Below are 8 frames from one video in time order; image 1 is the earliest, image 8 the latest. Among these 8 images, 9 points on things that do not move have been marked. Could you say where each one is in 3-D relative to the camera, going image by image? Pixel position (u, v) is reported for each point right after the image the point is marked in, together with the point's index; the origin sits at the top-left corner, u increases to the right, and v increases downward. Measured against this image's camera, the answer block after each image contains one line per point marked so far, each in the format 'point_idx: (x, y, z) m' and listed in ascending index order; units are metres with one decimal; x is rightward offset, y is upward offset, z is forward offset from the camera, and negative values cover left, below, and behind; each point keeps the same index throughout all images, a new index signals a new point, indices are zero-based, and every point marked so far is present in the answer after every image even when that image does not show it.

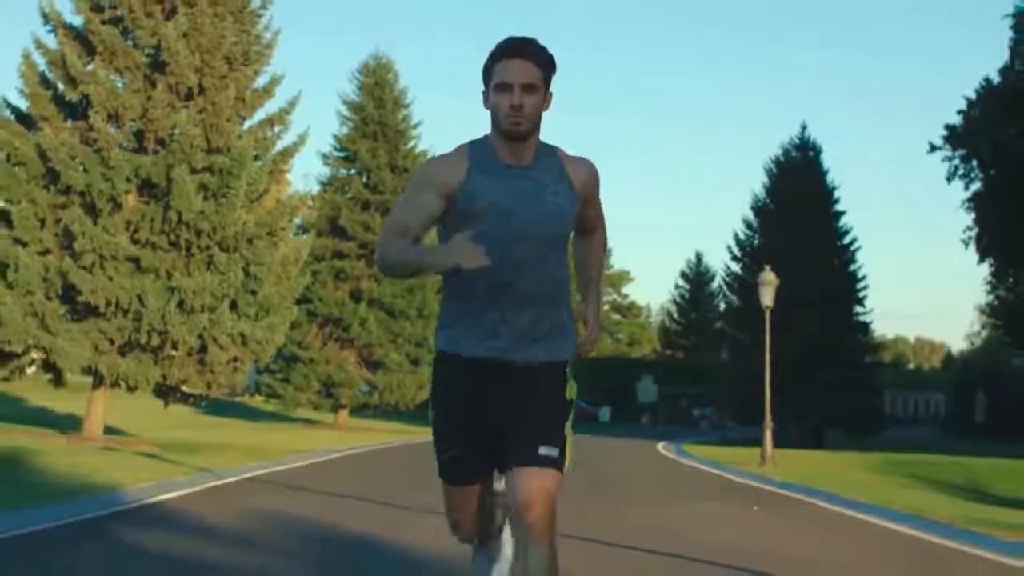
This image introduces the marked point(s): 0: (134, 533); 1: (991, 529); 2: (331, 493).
0: (-3.3, -2.2, +12.9) m
1: (+6.5, -3.2, +18.9) m
2: (-1.9, -2.3, +16.2) m
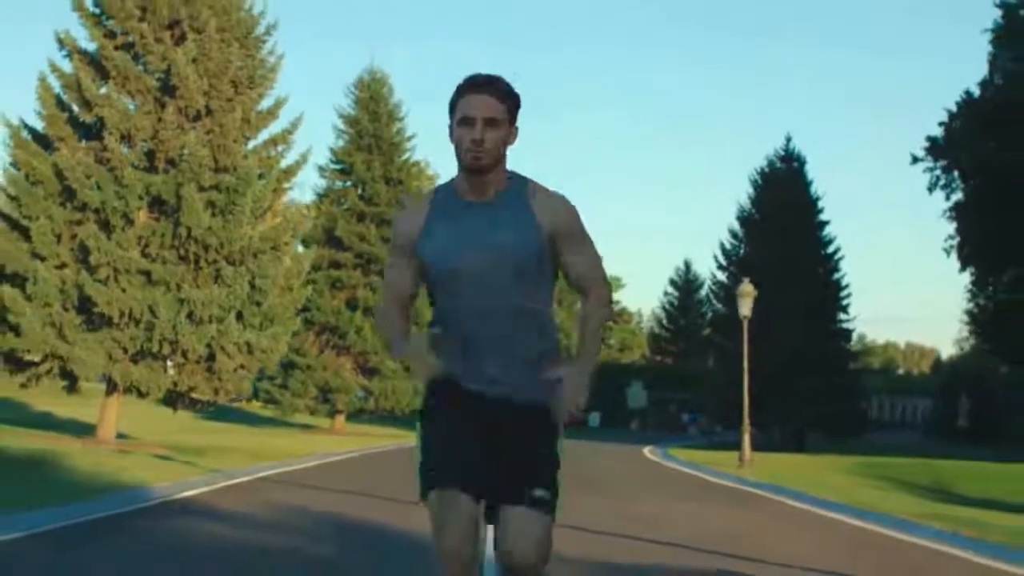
0: (-3.4, -2.4, +14.5) m
1: (+6.4, -3.4, +20.5) m
2: (-2.1, -2.5, +17.8) m
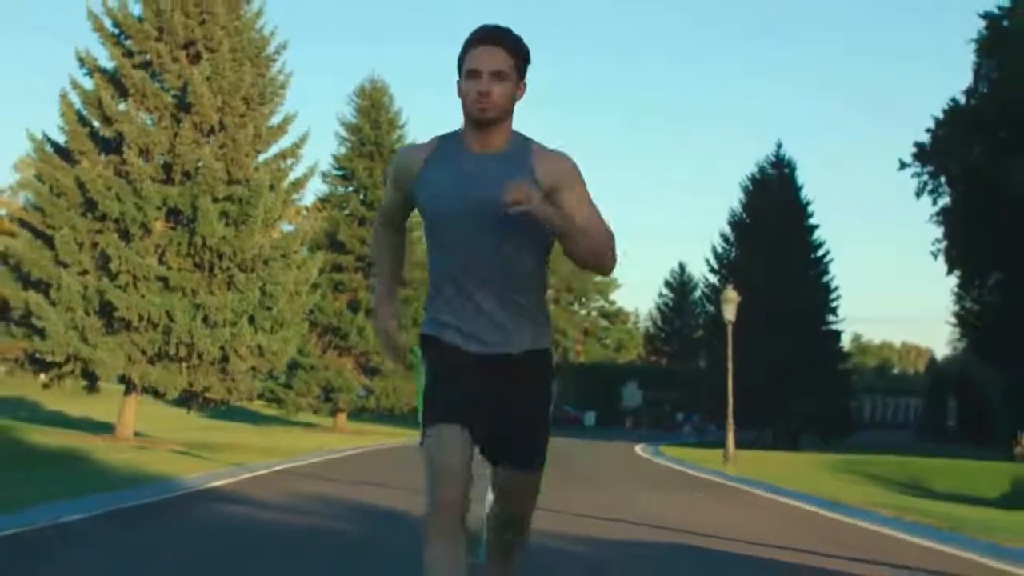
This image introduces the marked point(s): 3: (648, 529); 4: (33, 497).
0: (-3.5, -2.6, +16.3) m
1: (+6.3, -3.5, +22.3) m
2: (-2.1, -2.7, +19.6) m
3: (+1.6, -2.7, +16.6) m
4: (-6.1, -2.6, +17.7) m
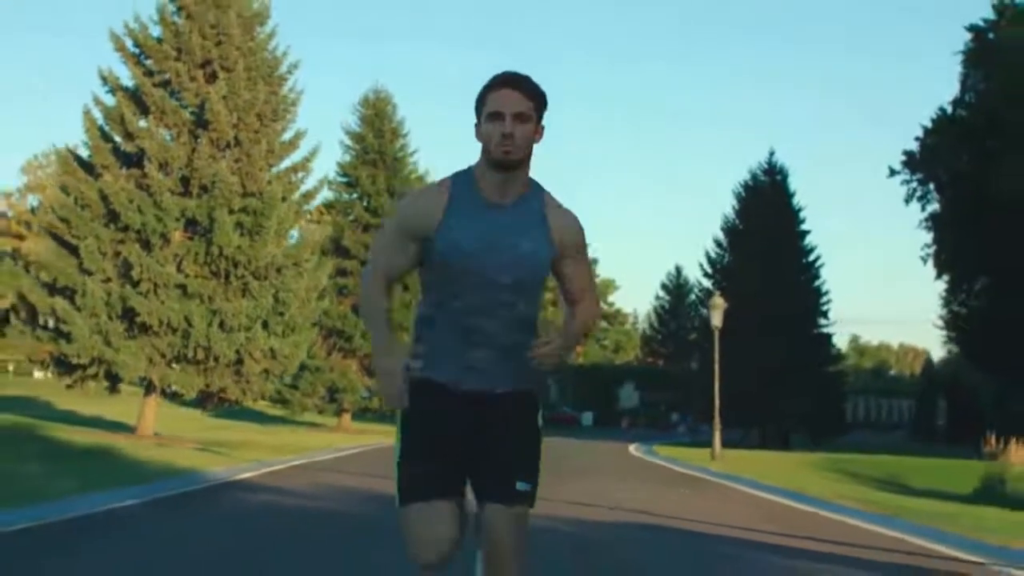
0: (-3.5, -2.7, +18.1) m
1: (+6.3, -3.7, +24.2) m
2: (-2.2, -2.8, +21.5) m
3: (+1.6, -2.9, +18.5) m
4: (-6.1, -2.8, +19.5) m
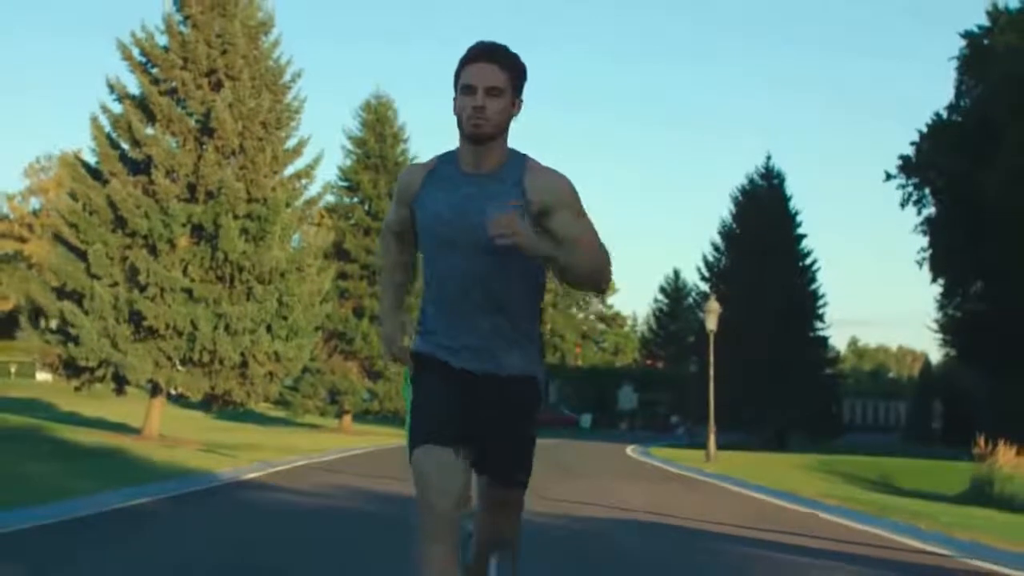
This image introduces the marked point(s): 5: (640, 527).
0: (-3.5, -2.8, +18.8) m
1: (+6.3, -3.8, +24.9) m
2: (-2.2, -2.9, +22.2) m
3: (+1.6, -3.0, +19.2) m
4: (-6.1, -2.9, +20.2) m
5: (+1.5, -2.8, +16.5) m
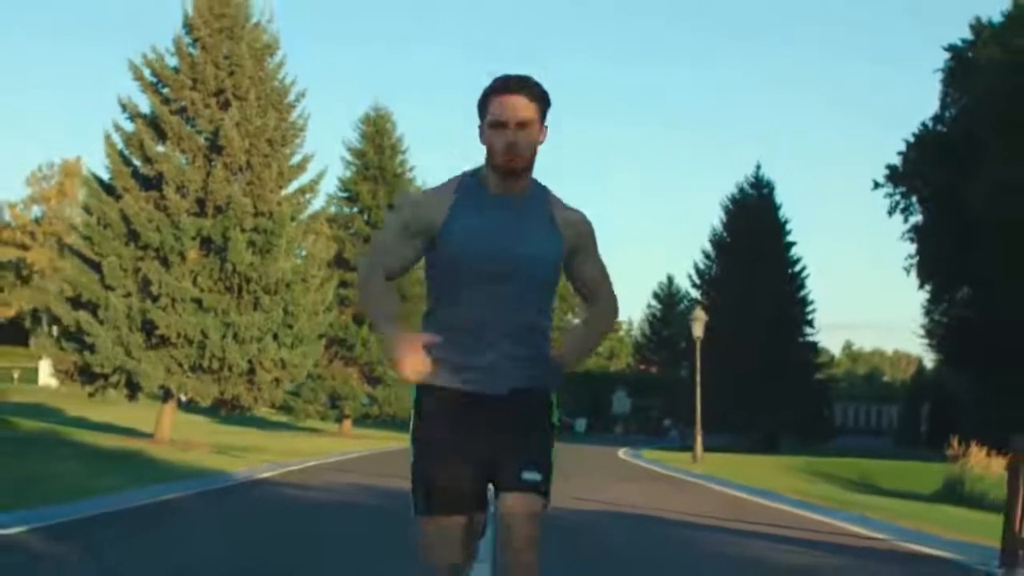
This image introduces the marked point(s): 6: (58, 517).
0: (-3.6, -3.0, +20.5) m
1: (+6.2, -4.0, +26.6) m
2: (-2.3, -3.1, +23.8) m
3: (+1.5, -3.2, +20.8) m
4: (-6.2, -3.1, +21.9) m
5: (+1.4, -2.9, +18.1) m
6: (-5.8, -2.9, +18.5) m
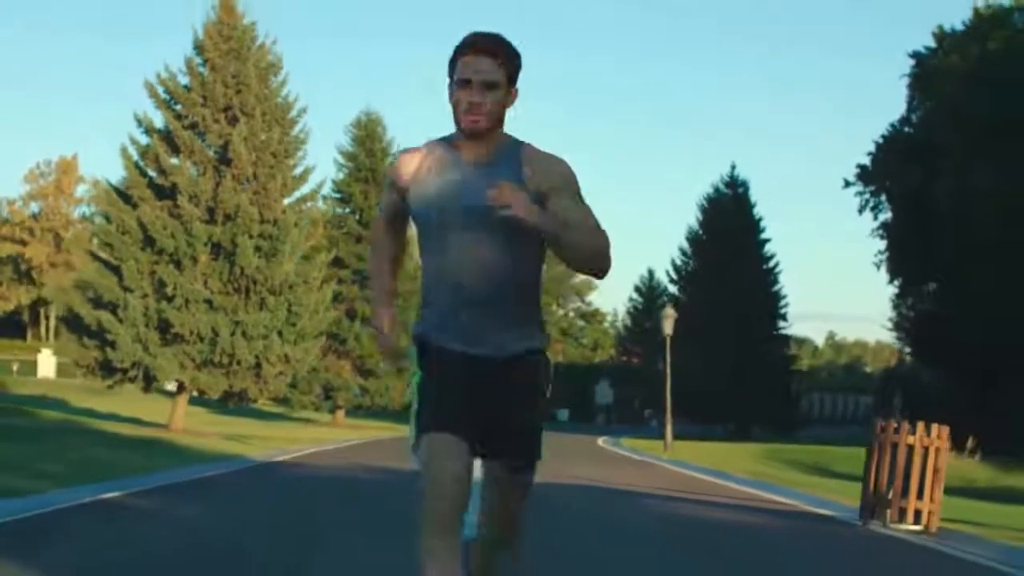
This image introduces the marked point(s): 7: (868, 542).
0: (-3.9, -3.1, +23.8) m
1: (+5.9, -4.1, +30.0) m
2: (-2.5, -3.3, +27.1) m
3: (+1.2, -3.3, +24.2) m
4: (-6.5, -3.2, +25.1) m
5: (+1.2, -3.1, +21.4) m
6: (-6.1, -3.1, +21.7) m
7: (+3.7, -2.7, +15.1) m
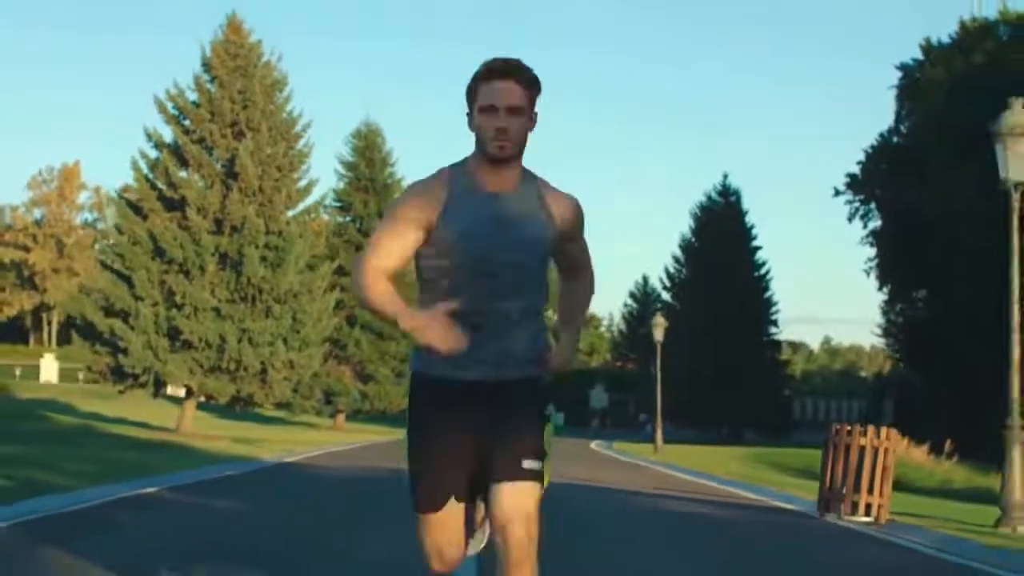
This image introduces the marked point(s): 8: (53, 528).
0: (-4.0, -3.3, +25.3) m
1: (+5.8, -4.3, +31.5) m
2: (-2.6, -3.5, +28.7) m
3: (+1.2, -3.5, +25.7) m
4: (-6.6, -3.4, +26.7) m
5: (+1.1, -3.3, +23.0) m
6: (-6.1, -3.3, +23.3) m
7: (+3.7, -2.8, +16.6) m
8: (-5.7, -3.0, +17.8) m
